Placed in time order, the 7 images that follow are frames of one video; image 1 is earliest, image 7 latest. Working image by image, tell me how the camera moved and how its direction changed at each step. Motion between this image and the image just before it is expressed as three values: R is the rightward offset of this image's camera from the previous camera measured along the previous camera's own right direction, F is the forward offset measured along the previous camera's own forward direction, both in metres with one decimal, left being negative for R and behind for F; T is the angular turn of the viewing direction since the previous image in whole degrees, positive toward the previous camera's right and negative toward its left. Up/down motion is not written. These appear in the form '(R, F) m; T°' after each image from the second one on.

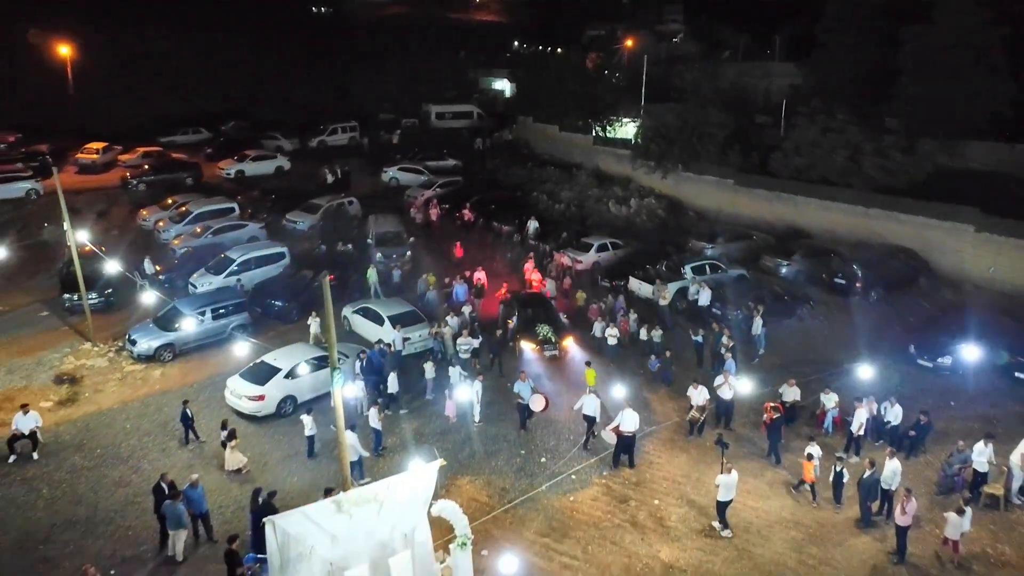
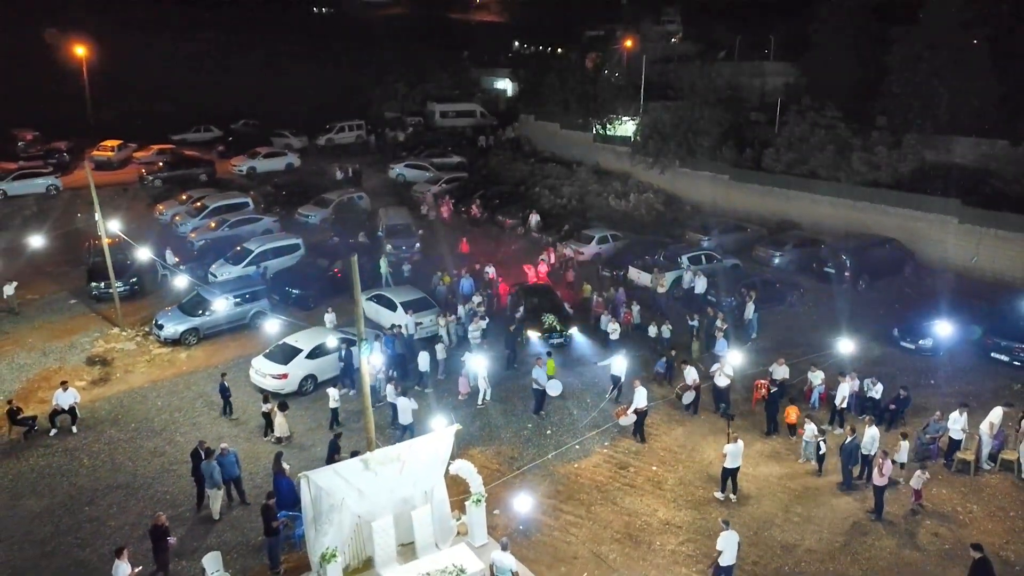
(-0.2, -1.1) m; 0°
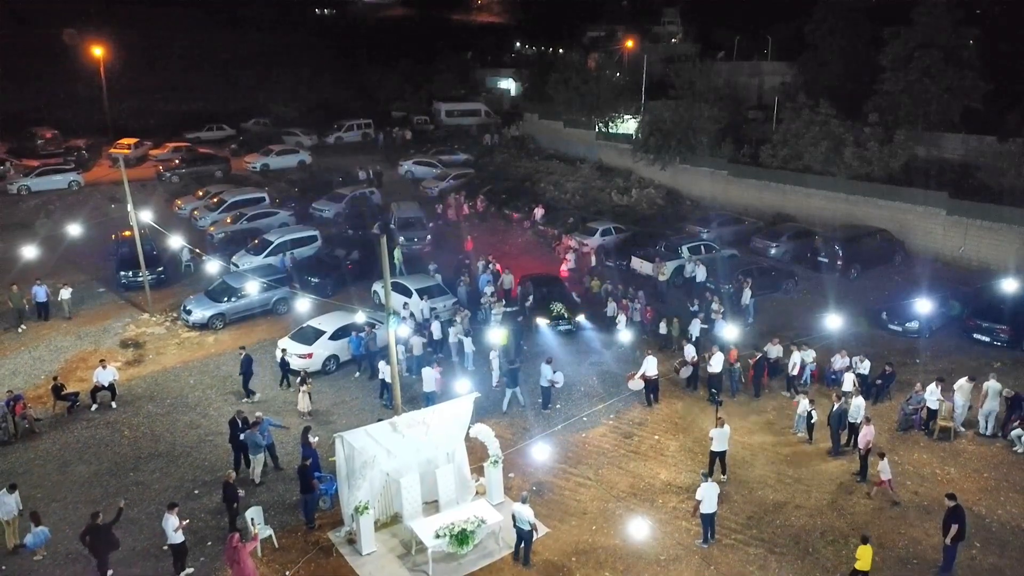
(-0.3, -1.2) m; 0°
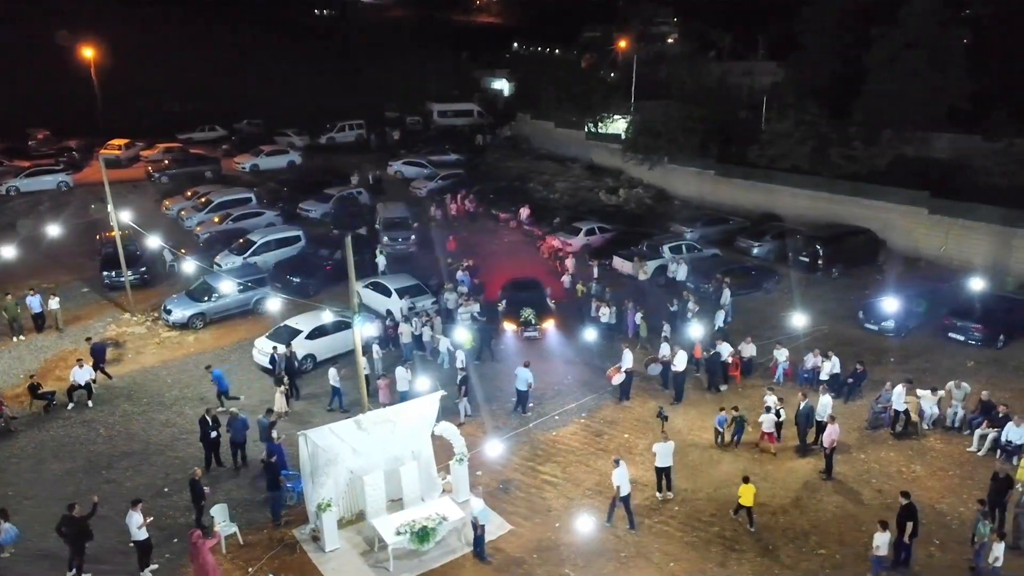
(+0.7, -0.1) m; 0°
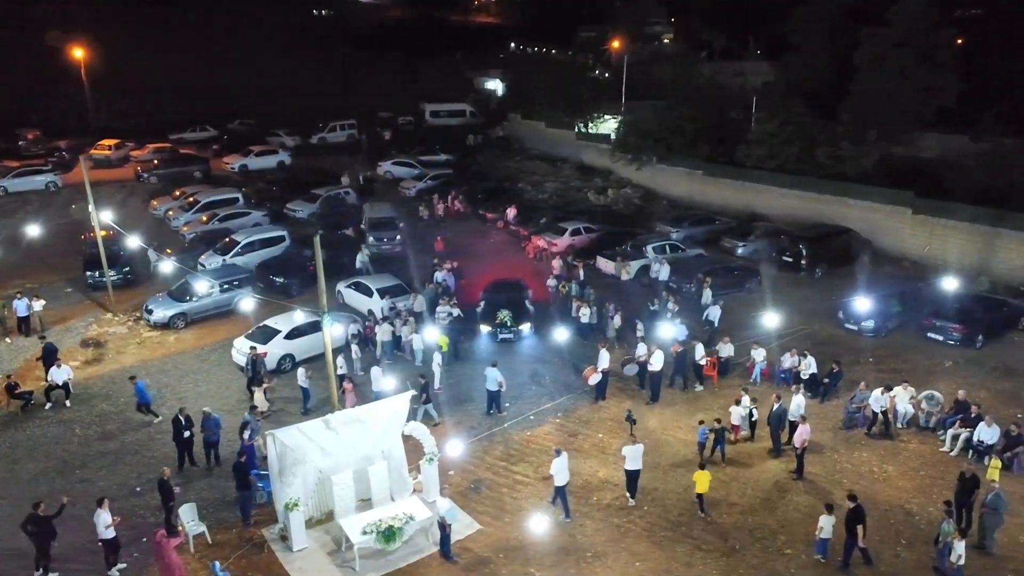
(+0.6, 0.0) m; 0°
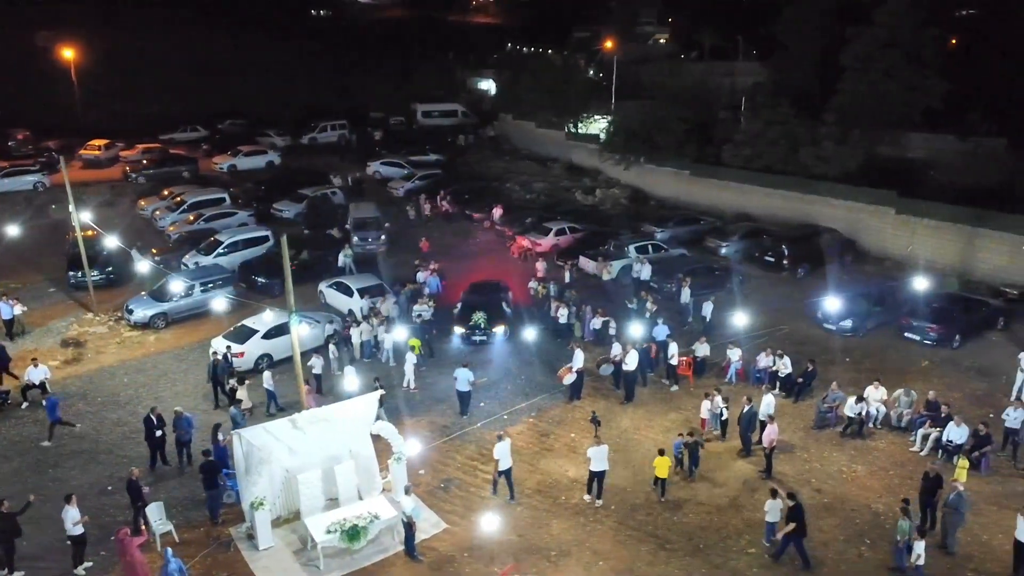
(+0.6, 0.0) m; 0°
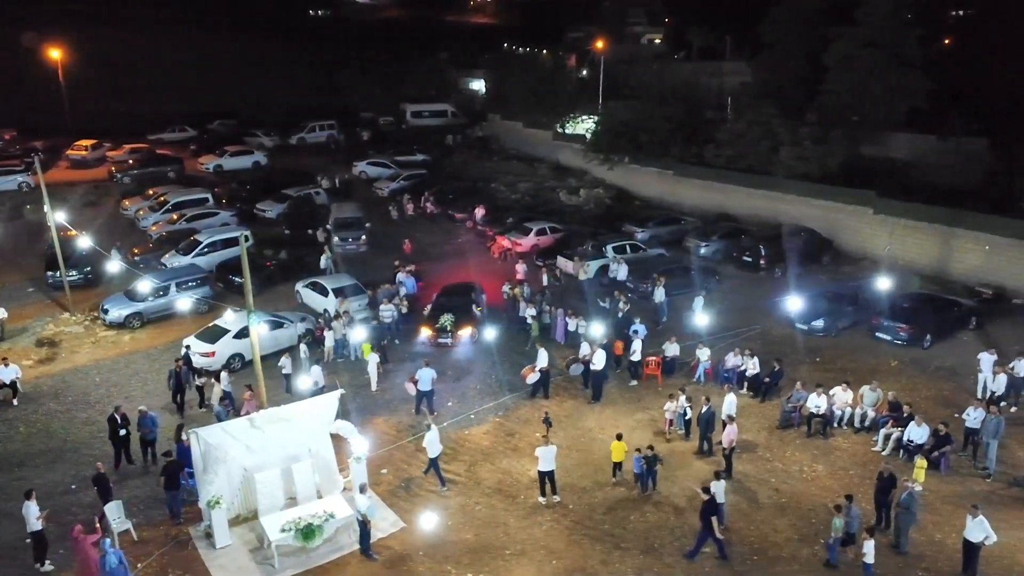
(+0.8, 0.0) m; 0°
